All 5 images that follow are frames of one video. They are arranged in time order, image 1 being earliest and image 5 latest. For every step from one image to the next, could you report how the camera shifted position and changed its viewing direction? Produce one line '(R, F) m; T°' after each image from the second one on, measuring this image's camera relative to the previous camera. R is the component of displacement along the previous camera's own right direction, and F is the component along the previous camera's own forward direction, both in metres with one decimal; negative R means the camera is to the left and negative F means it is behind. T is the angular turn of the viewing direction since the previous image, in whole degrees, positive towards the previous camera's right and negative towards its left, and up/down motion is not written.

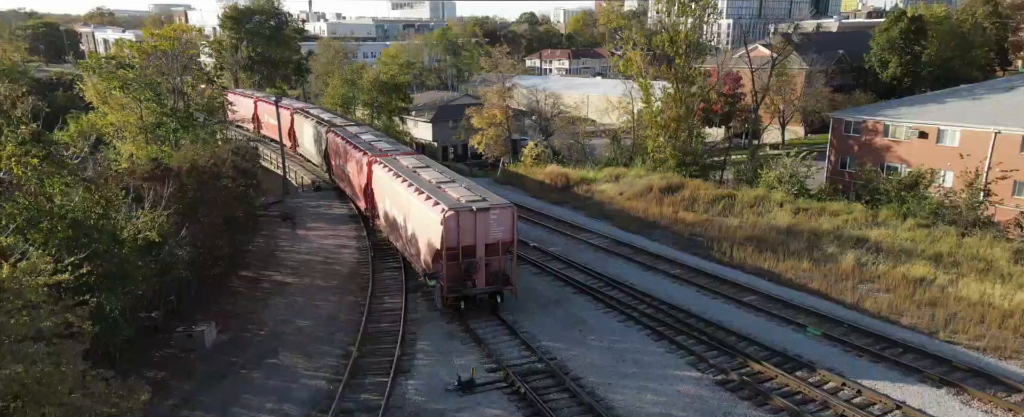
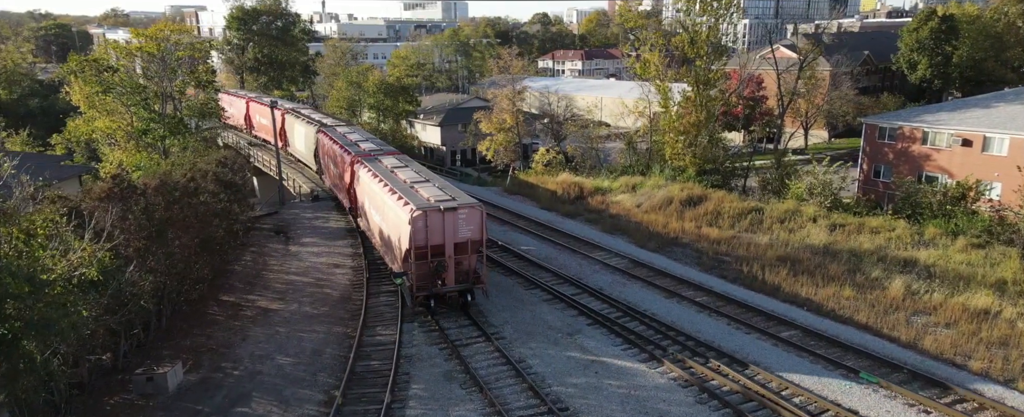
(+0.1, +1.7) m; -1°
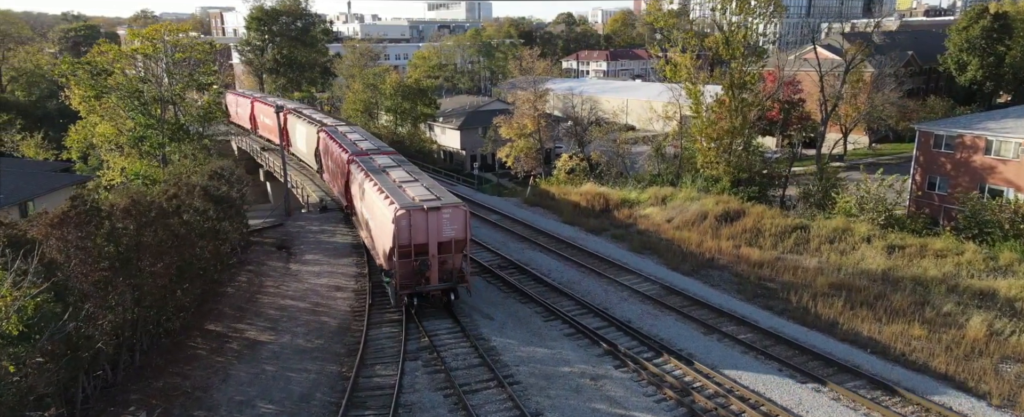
(+0.1, +1.8) m; -2°
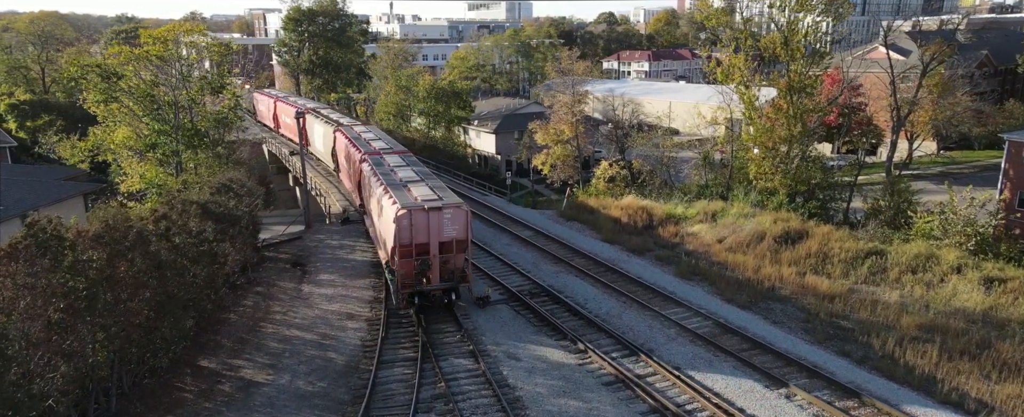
(+0.1, +1.9) m; -3°
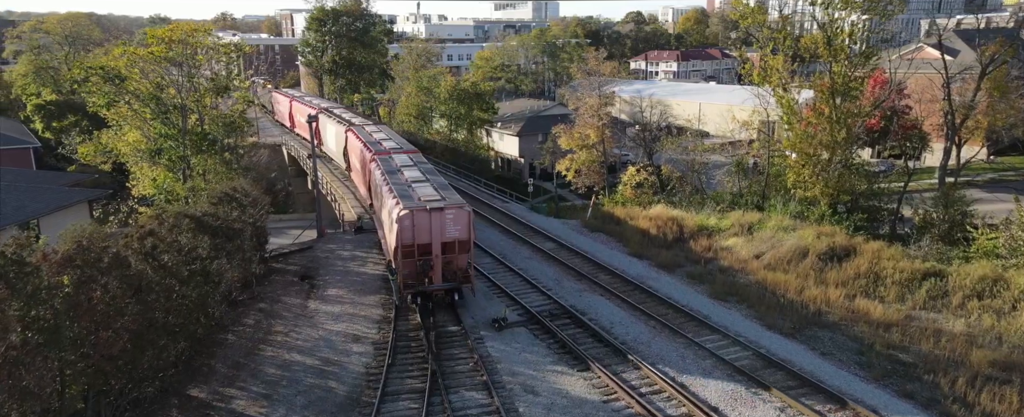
(+0.1, +1.3) m; -2°
